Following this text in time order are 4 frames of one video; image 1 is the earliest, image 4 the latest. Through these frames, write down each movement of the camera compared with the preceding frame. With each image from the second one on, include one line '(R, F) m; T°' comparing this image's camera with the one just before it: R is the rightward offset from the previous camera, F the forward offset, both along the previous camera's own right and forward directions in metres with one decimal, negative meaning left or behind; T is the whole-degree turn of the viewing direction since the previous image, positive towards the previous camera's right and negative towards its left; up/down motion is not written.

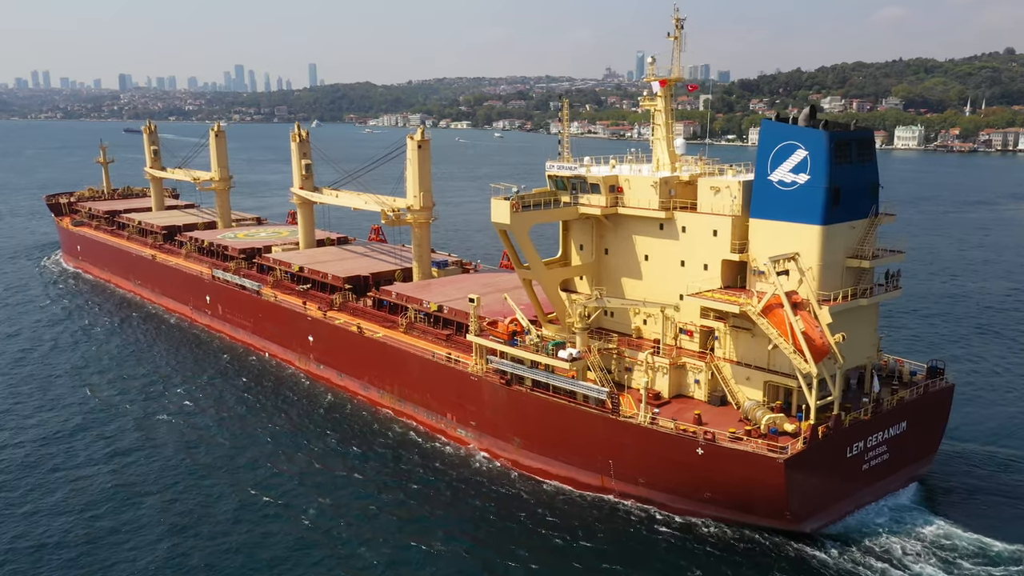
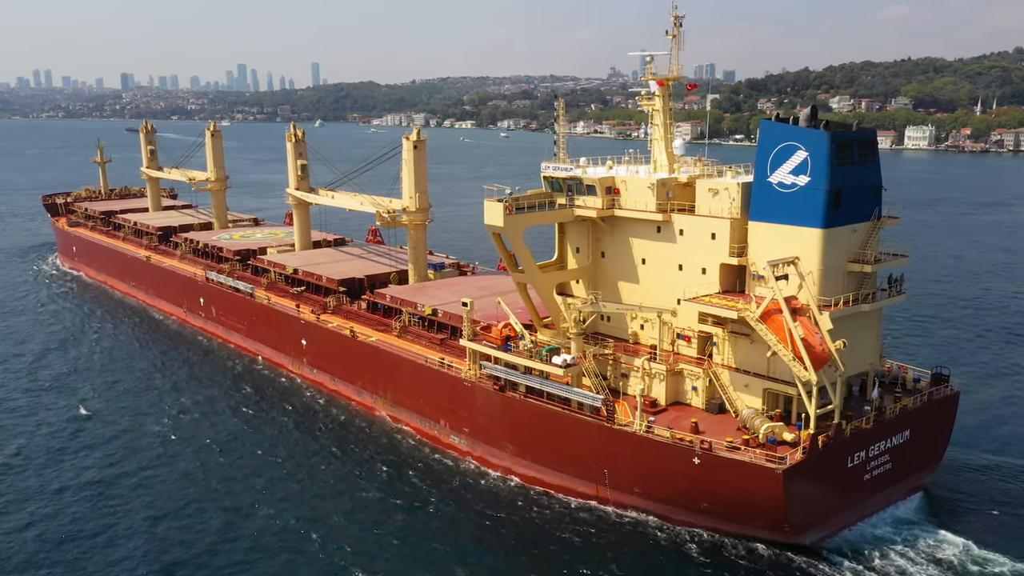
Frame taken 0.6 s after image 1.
(+0.4, +0.5) m; 0°
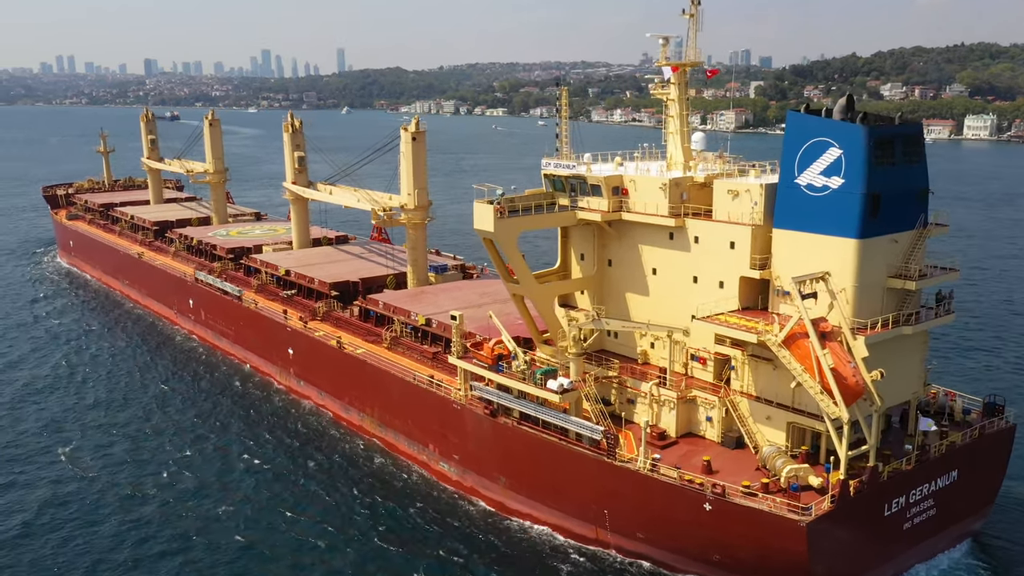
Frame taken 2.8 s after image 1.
(+1.2, +2.4) m; -3°
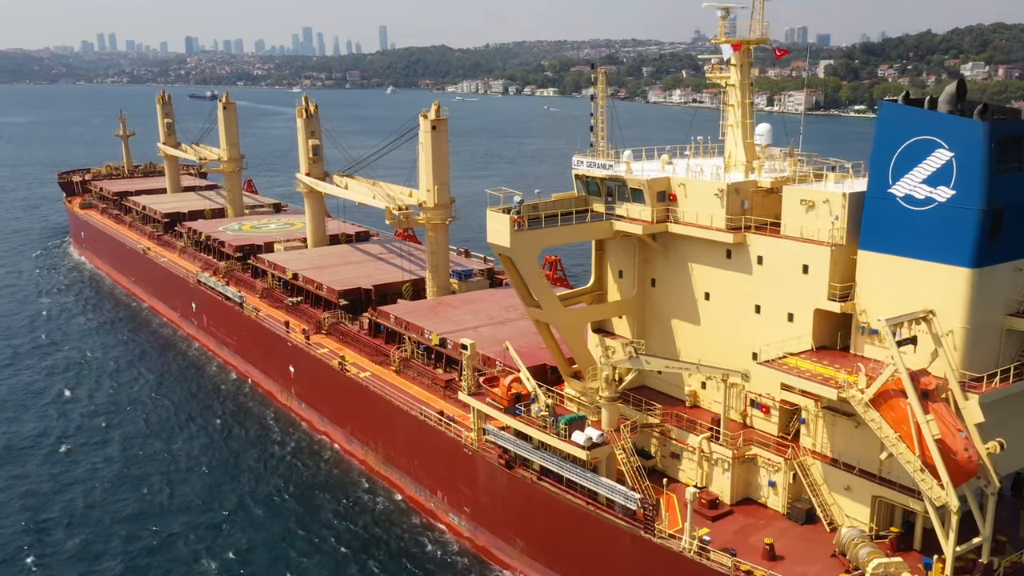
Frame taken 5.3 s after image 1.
(+0.7, +3.4) m; -4°
